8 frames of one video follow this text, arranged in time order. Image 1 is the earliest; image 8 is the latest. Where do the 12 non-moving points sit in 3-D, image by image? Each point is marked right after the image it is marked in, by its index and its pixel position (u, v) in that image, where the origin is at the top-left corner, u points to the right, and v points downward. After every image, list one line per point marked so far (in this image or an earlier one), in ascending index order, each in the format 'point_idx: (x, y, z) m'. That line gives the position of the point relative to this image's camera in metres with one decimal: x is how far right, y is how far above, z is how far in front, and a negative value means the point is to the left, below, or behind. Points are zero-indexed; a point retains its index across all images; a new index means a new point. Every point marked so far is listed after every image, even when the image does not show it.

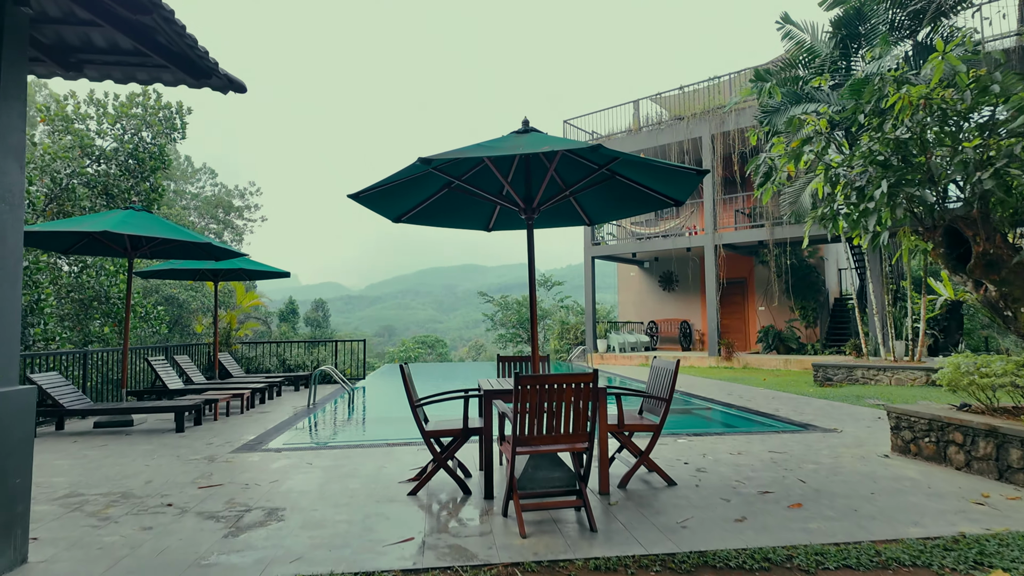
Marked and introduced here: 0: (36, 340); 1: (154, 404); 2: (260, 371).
0: (-8.1, -0.9, +10.1) m
1: (-4.1, -1.3, +6.7) m
2: (-5.1, -1.7, +12.0) m
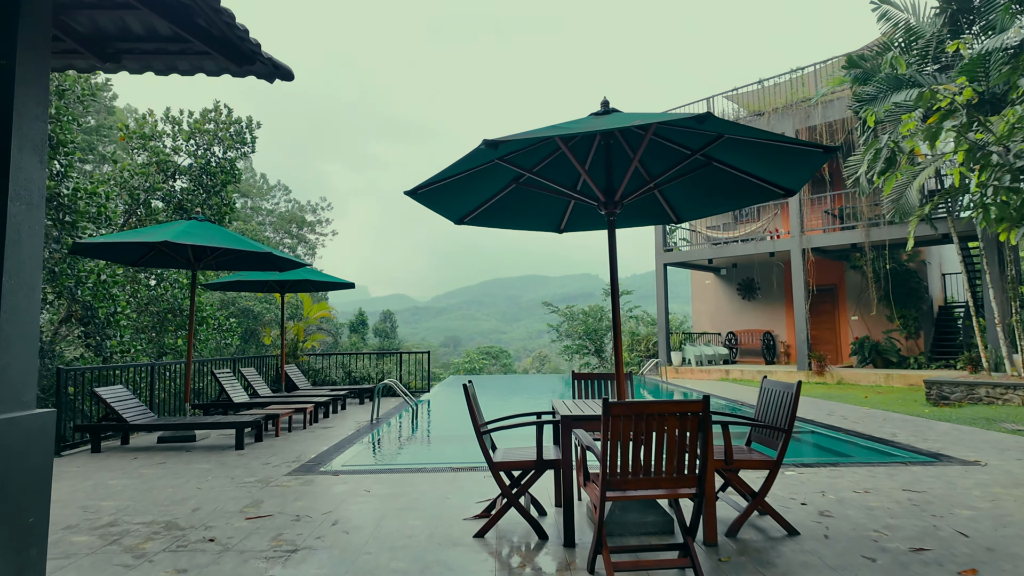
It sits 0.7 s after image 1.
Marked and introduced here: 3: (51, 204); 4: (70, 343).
0: (-6.9, -1.1, +10.3) m
1: (-3.3, -1.4, +6.5) m
2: (-3.7, -1.9, +11.9) m
3: (-7.2, +1.3, +9.2) m
4: (-7.5, -1.0, +10.1) m
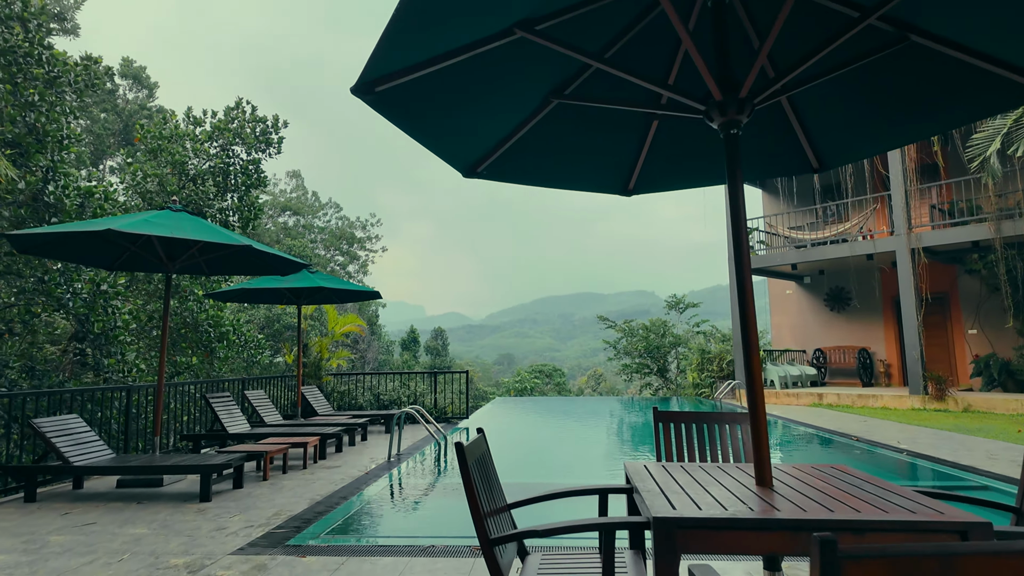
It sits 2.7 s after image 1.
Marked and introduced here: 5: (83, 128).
0: (-6.1, -1.3, +9.2) m
1: (-2.9, -1.5, +5.1) m
2: (-2.8, -2.1, +10.5) m
3: (-6.6, +1.2, +8.2) m
4: (-6.7, -1.1, +9.0) m
5: (-11.5, +4.2, +16.0) m
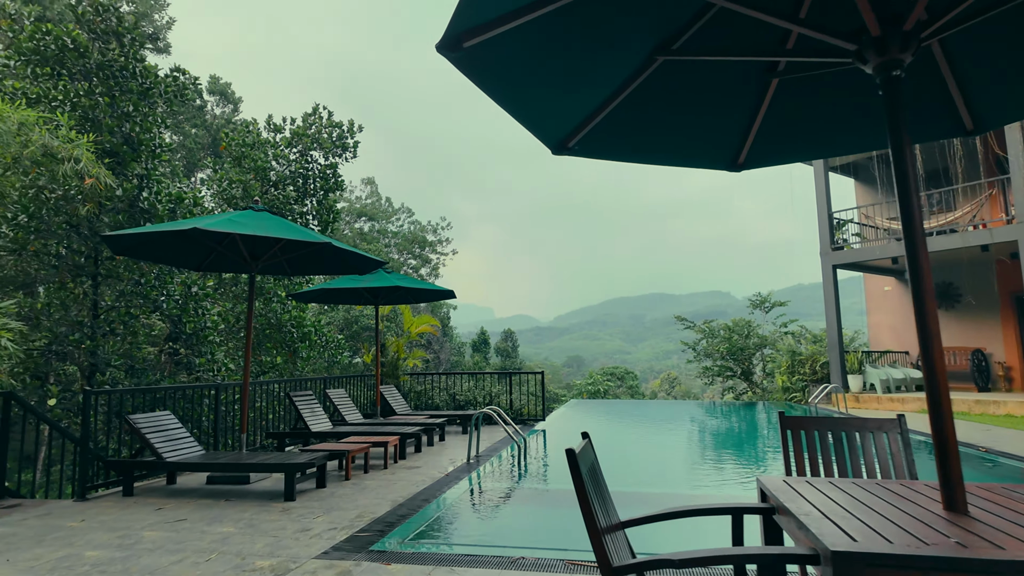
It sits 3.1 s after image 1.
0: (-4.9, -1.3, +9.6) m
1: (-2.1, -1.5, +5.1) m
2: (-1.5, -2.1, +10.4) m
3: (-5.5, +1.1, +8.7) m
4: (-5.5, -1.2, +9.5) m
5: (-9.5, +4.1, +17.0) m
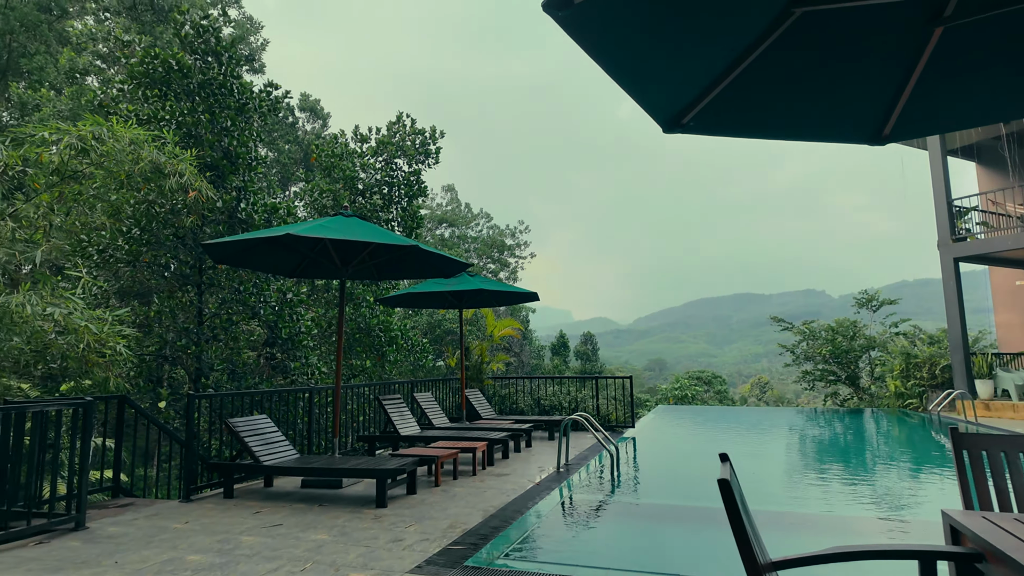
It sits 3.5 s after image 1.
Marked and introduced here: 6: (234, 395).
0: (-3.5, -1.4, +9.9) m
1: (-1.3, -1.5, +5.1) m
2: (0.0, -2.1, +10.3) m
3: (-4.3, +1.0, +9.1) m
4: (-4.1, -1.3, +9.8) m
5: (-7.2, +3.9, +17.8) m
6: (-2.9, -1.1, +6.3) m
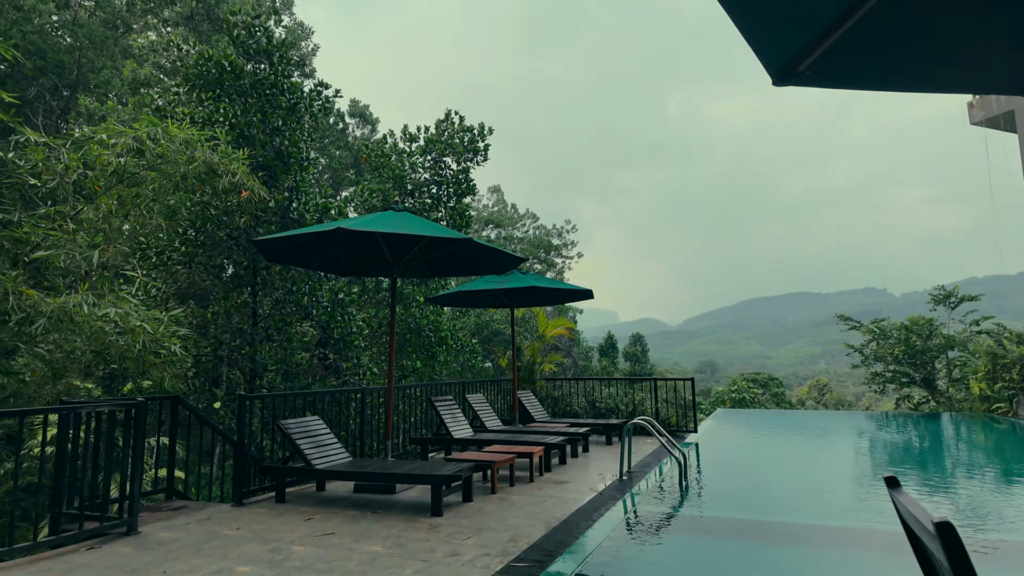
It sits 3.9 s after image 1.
0: (-2.6, -1.4, +9.8) m
1: (-0.8, -1.5, +4.9) m
2: (+0.9, -2.1, +9.9) m
3: (-3.5, +1.0, +9.0) m
4: (-3.3, -1.3, +9.8) m
5: (-5.8, +3.8, +18.0) m
6: (-2.3, -1.1, +6.2) m
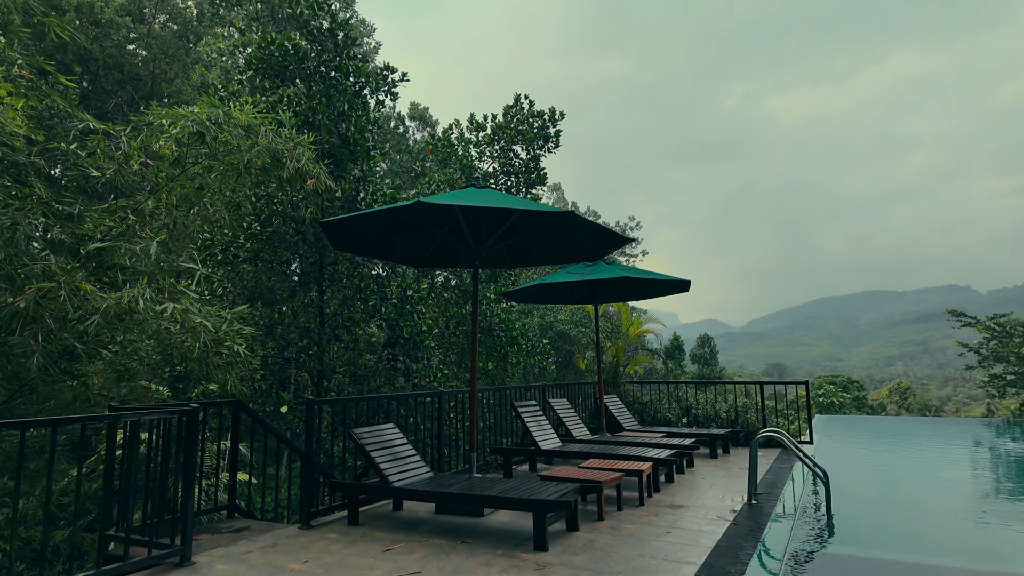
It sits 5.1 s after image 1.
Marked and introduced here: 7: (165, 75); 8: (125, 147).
0: (-1.4, -1.4, +9.2) m
1: (-0.1, -1.4, +4.1) m
2: (+2.2, -2.0, +8.9) m
3: (-2.3, +1.1, +8.5) m
4: (-2.0, -1.3, +9.2) m
5: (-3.8, +3.8, +17.7) m
6: (-1.4, -1.0, +5.5) m
7: (-9.1, +5.7, +15.5) m
8: (-4.1, +1.5, +6.3) m
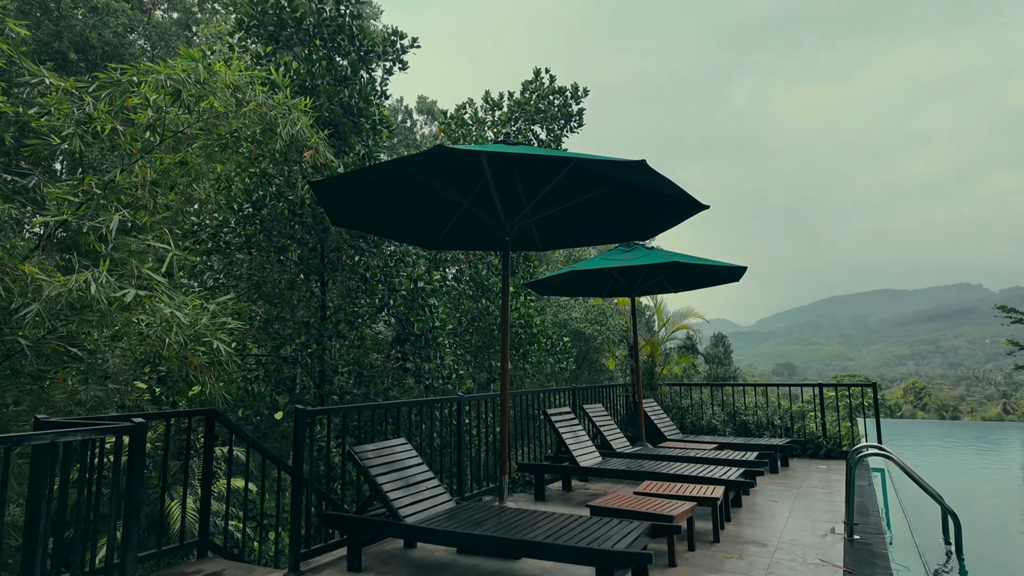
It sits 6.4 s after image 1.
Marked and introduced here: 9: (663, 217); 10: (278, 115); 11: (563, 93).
0: (-1.1, -1.3, +8.2) m
1: (+0.2, -1.3, +3.1) m
2: (+2.5, -1.9, +7.9) m
3: (-2.0, +1.2, +7.5) m
4: (-1.7, -1.1, +8.3) m
5: (-3.3, +3.9, +16.7) m
6: (-1.2, -0.9, +4.5) m
7: (-8.7, +5.8, +14.7) m
8: (-3.8, +1.6, +5.4) m
9: (+1.0, +0.5, +4.0) m
10: (-2.4, +1.8, +6.2) m
11: (+0.9, +3.5, +10.7) m
